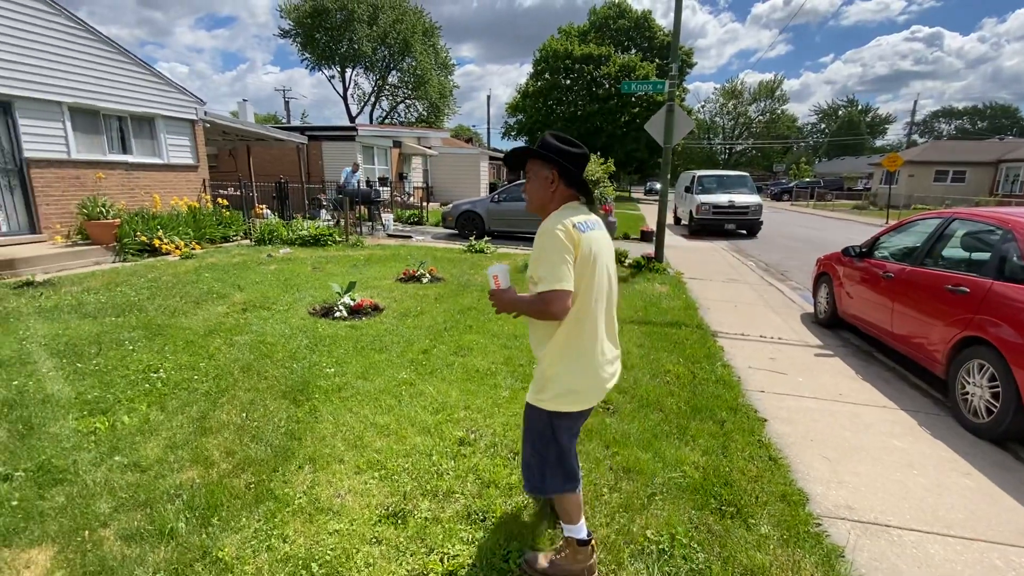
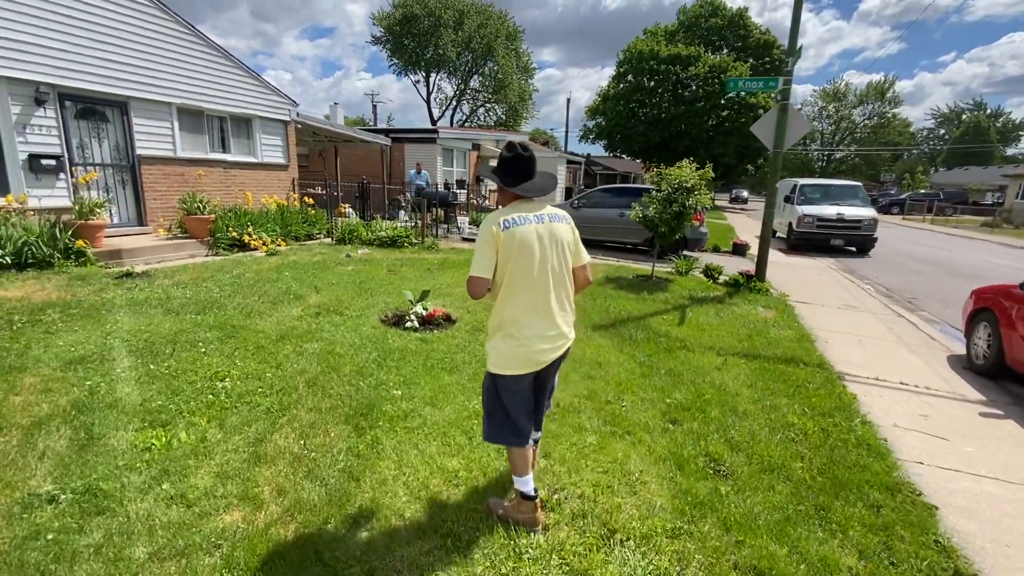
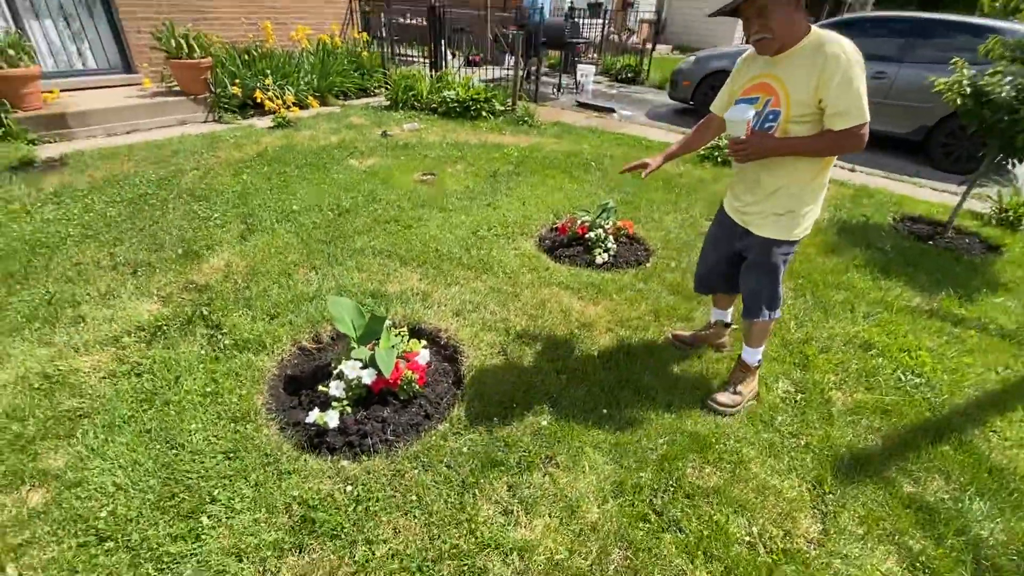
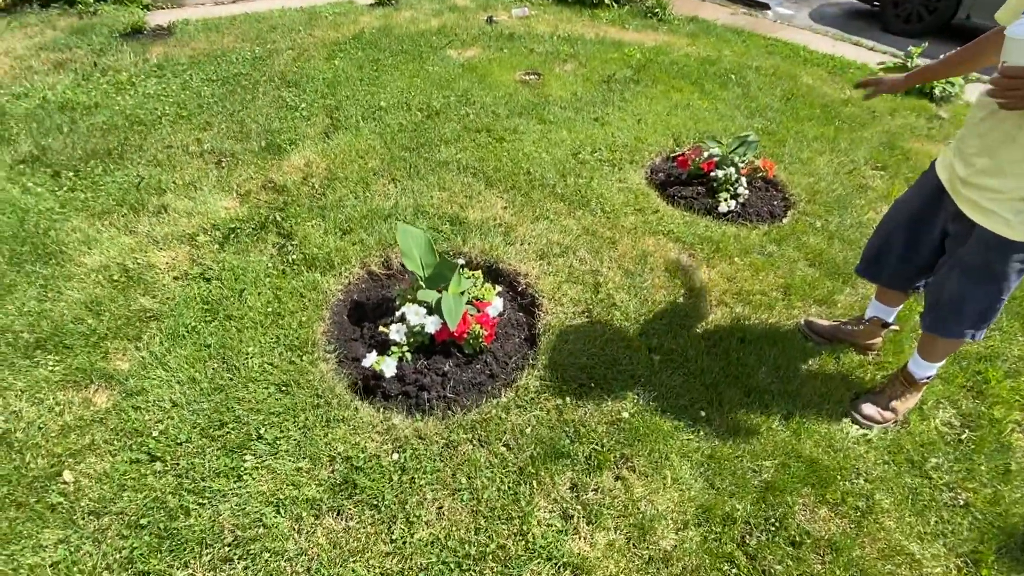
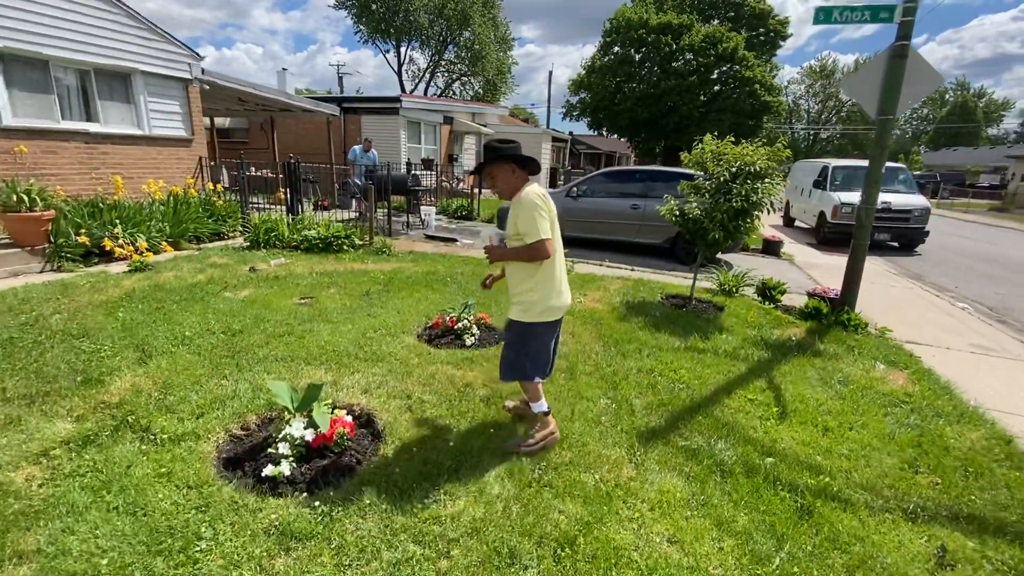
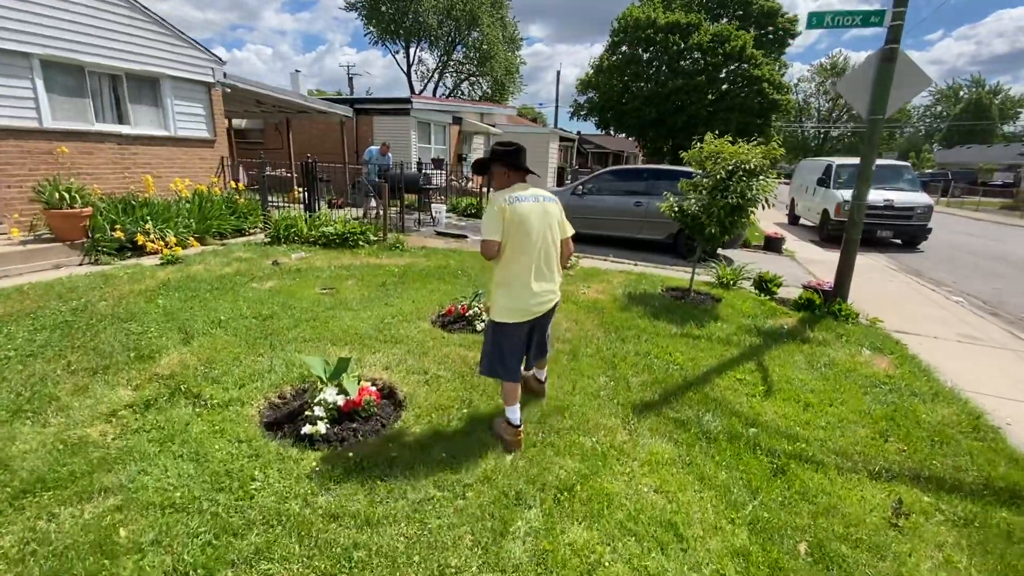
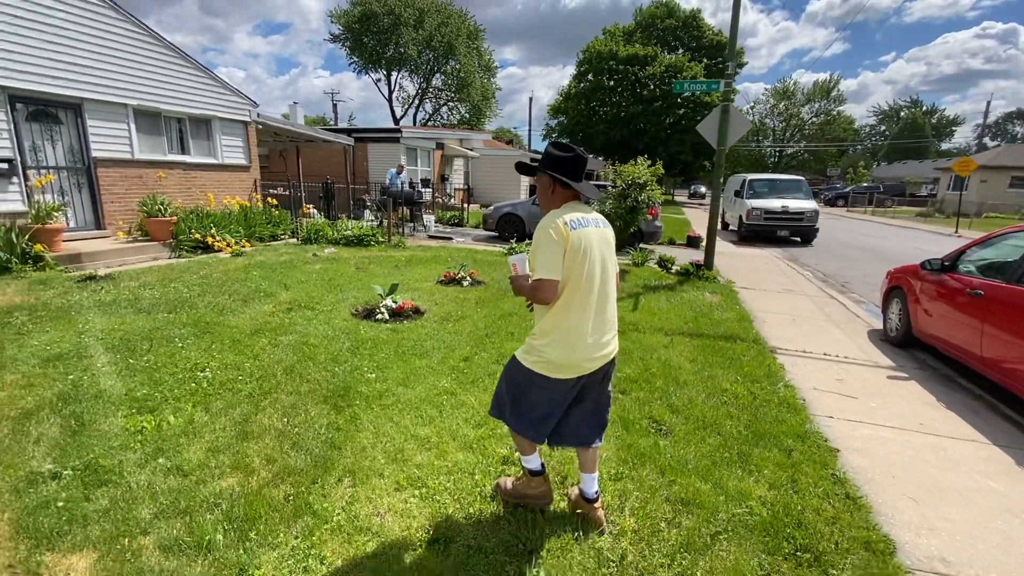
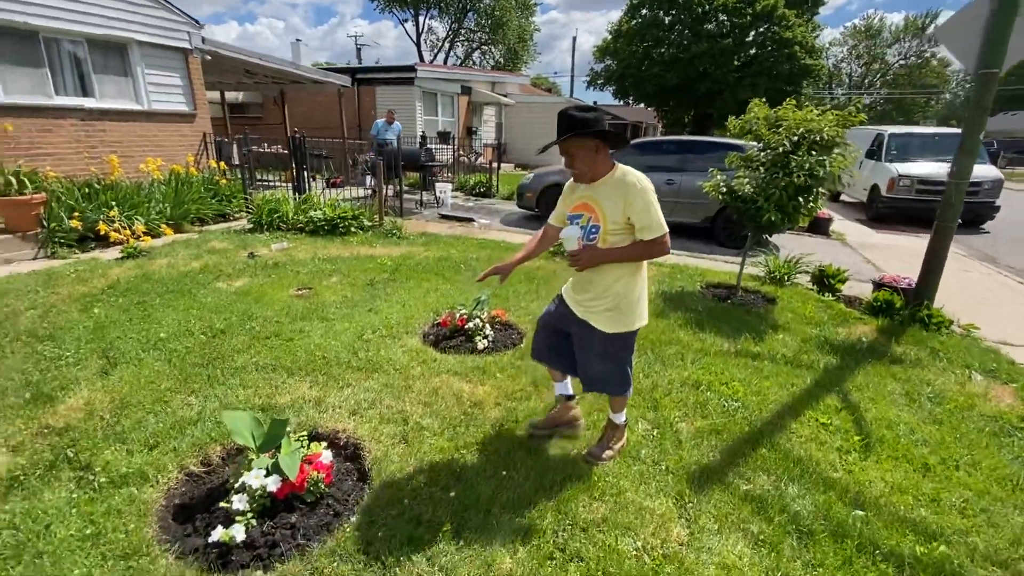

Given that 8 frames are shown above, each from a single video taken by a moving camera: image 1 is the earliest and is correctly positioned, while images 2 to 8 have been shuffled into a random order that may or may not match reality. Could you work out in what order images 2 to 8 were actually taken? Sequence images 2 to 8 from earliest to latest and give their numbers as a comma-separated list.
7, 2, 6, 5, 8, 3, 4
